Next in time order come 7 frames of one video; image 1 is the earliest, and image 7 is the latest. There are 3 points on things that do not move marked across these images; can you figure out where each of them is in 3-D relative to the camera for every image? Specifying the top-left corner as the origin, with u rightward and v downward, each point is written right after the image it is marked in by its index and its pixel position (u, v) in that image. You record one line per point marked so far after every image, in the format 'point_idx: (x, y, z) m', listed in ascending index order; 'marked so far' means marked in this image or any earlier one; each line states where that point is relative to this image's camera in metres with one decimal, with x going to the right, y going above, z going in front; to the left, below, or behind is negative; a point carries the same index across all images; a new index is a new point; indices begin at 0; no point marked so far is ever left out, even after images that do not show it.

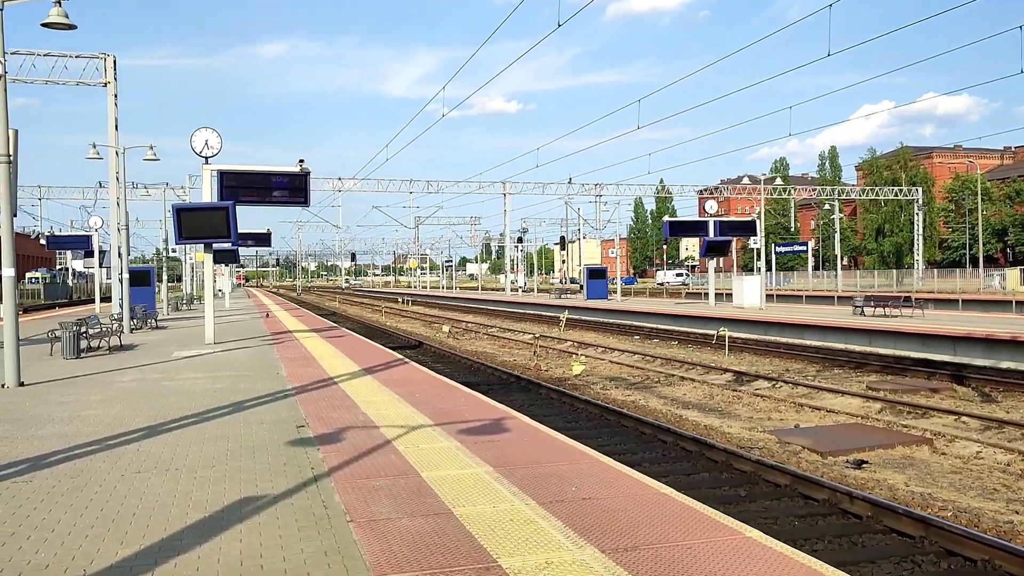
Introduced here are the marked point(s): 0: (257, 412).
0: (-2.8, -1.4, +9.8) m
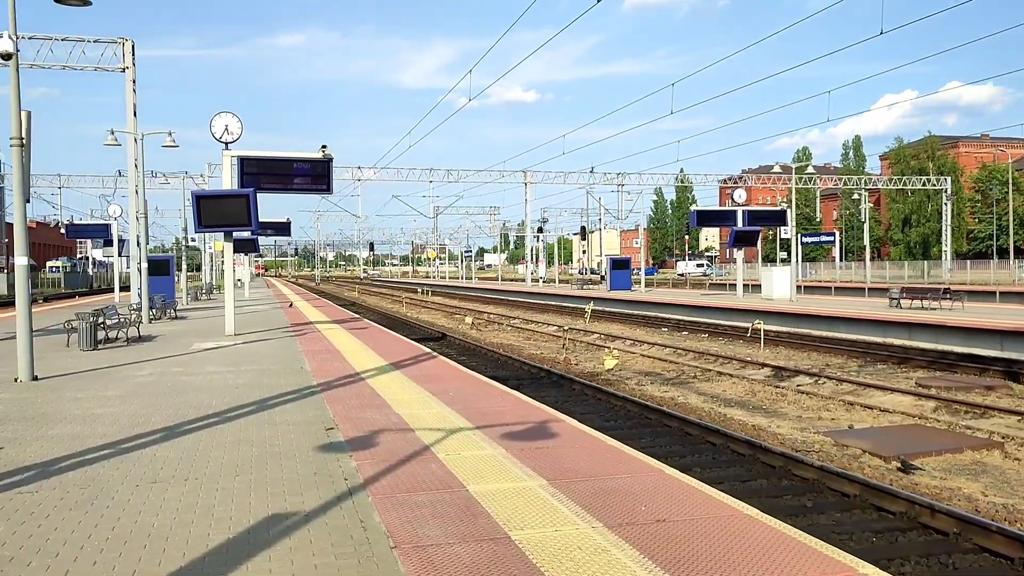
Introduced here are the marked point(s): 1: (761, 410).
0: (-2.4, -1.3, +9.2) m
1: (+4.0, -1.9, +14.2) m
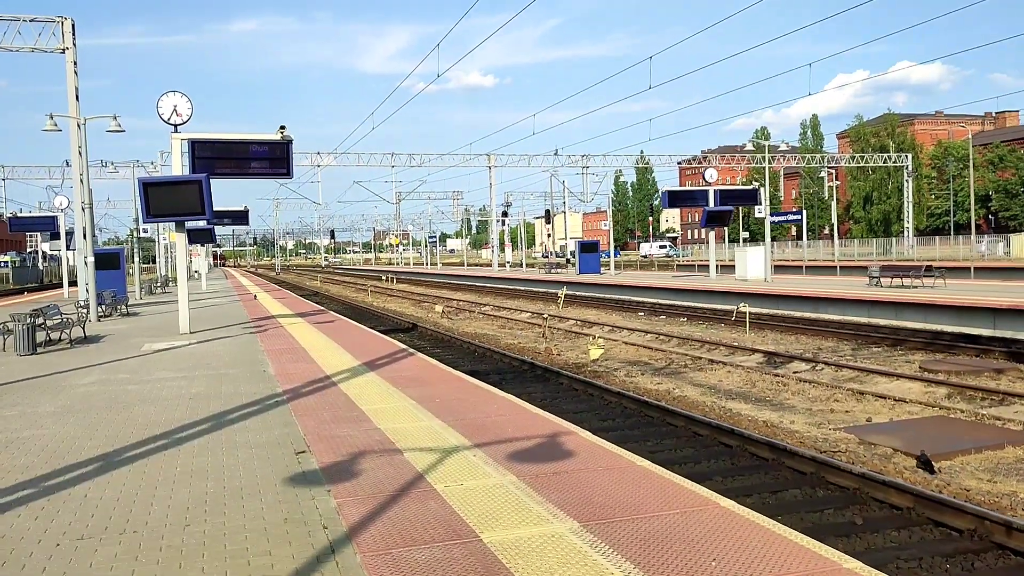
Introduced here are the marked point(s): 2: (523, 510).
0: (-2.4, -1.3, +7.9) m
1: (+3.7, -1.7, +13.2) m
2: (+0.1, -1.3, +5.2) m
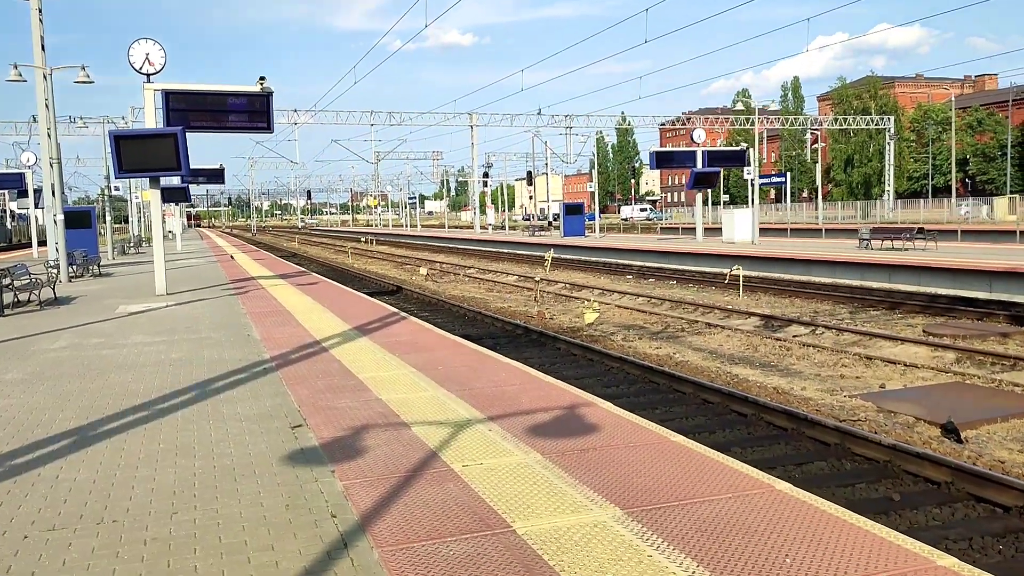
0: (-2.3, -0.9, +7.2) m
1: (+3.7, -1.1, +12.7) m
2: (+0.2, -1.1, +4.6) m
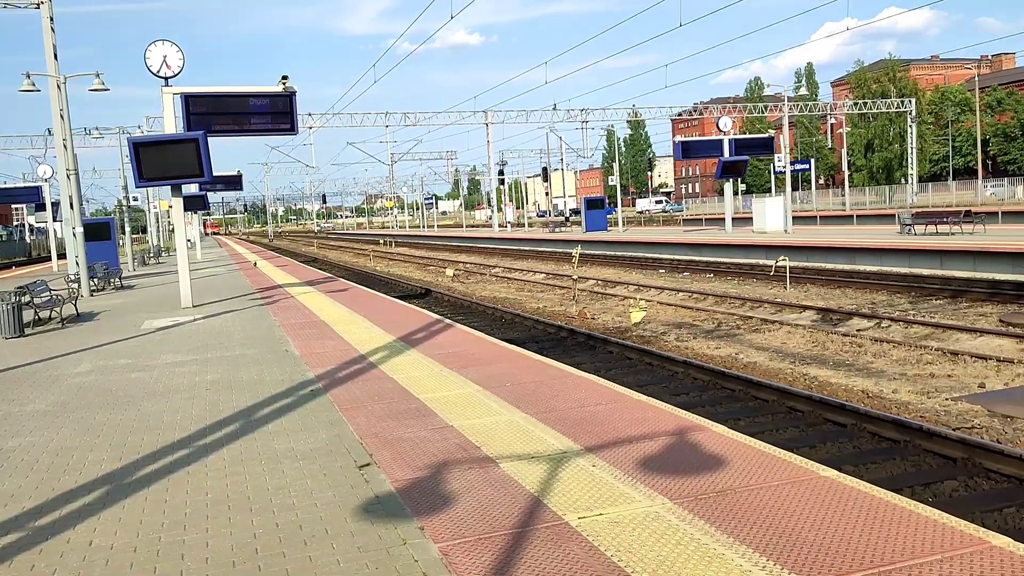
0: (-1.6, -1.0, +6.4) m
1: (+4.4, -1.0, +11.8) m
2: (+0.8, -1.1, +3.7) m
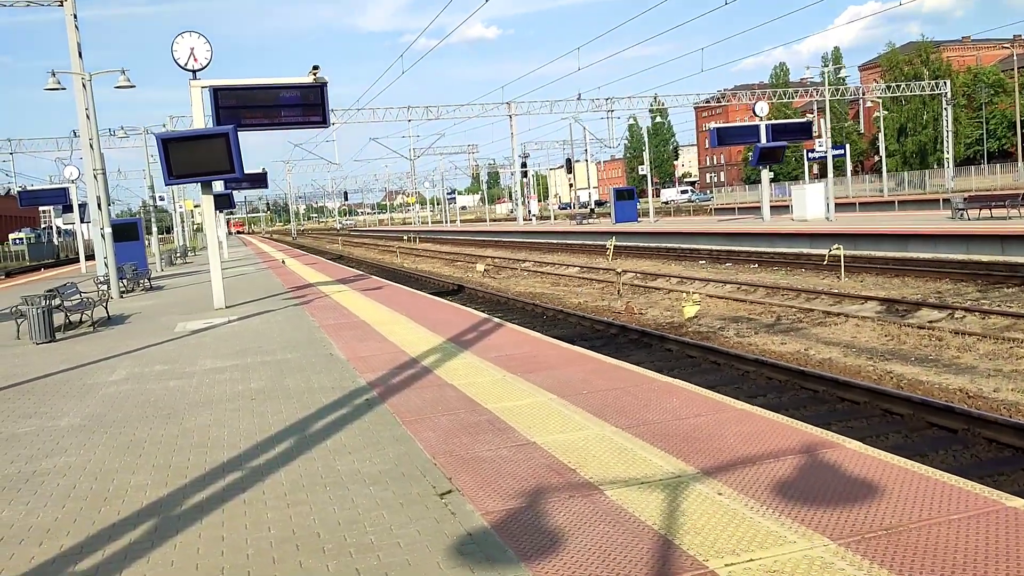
0: (-1.1, -1.1, +5.6) m
1: (+5.1, -0.9, +10.9) m
2: (+1.3, -1.1, +2.9) m
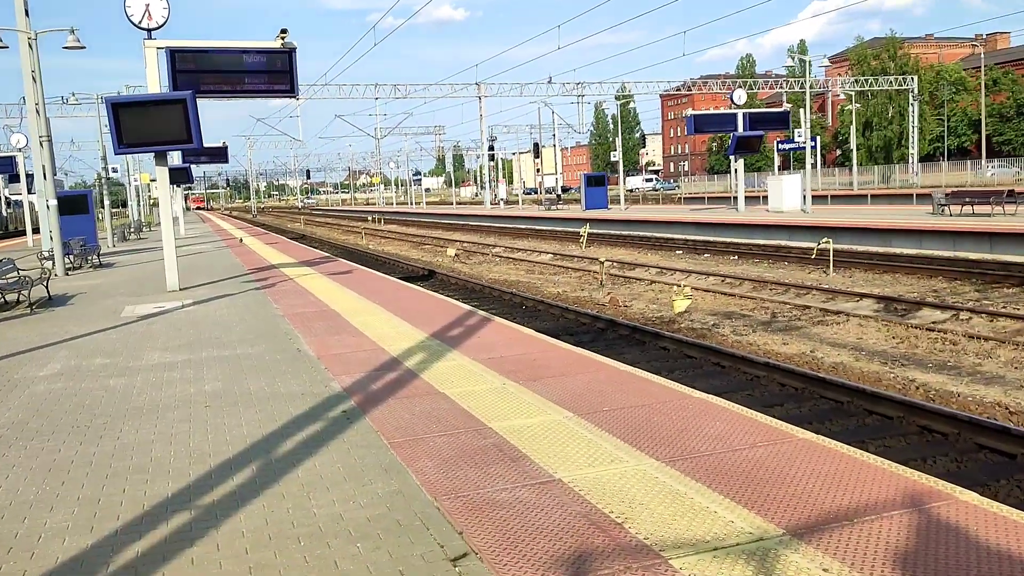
0: (-1.0, -1.0, +4.5) m
1: (+5.0, -0.9, +10.0) m
2: (+1.5, -1.2, +1.9) m
